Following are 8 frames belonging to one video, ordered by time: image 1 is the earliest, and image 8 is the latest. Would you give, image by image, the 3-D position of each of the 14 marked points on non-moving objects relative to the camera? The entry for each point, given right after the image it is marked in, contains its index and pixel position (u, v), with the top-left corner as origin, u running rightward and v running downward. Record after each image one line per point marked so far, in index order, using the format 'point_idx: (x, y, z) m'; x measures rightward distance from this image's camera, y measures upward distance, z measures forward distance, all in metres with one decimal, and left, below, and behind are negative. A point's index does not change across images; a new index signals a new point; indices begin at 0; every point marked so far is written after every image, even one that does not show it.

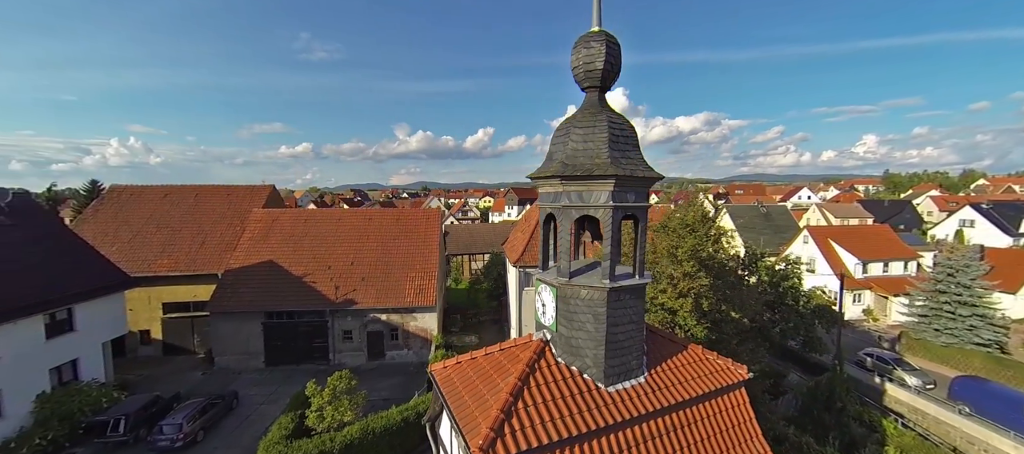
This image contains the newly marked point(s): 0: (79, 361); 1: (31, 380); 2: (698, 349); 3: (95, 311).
0: (-19.4, -6.1, +15.9) m
1: (-19.1, -6.1, +14.1) m
2: (+3.2, -2.0, +5.9) m
3: (-19.6, -4.0, +16.7) m
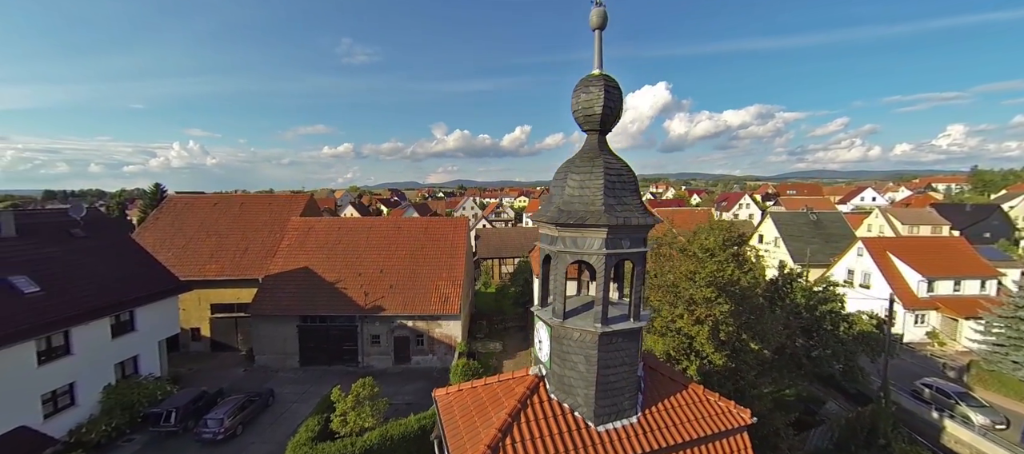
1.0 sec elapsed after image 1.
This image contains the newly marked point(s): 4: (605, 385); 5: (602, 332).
0: (-18.5, -6.5, +17.7) m
1: (-18.4, -6.5, +15.8) m
2: (+3.1, -2.6, +5.6) m
3: (-18.7, -4.4, +18.5) m
4: (+1.3, -2.3, +5.1) m
5: (+1.2, -1.5, +4.9) m
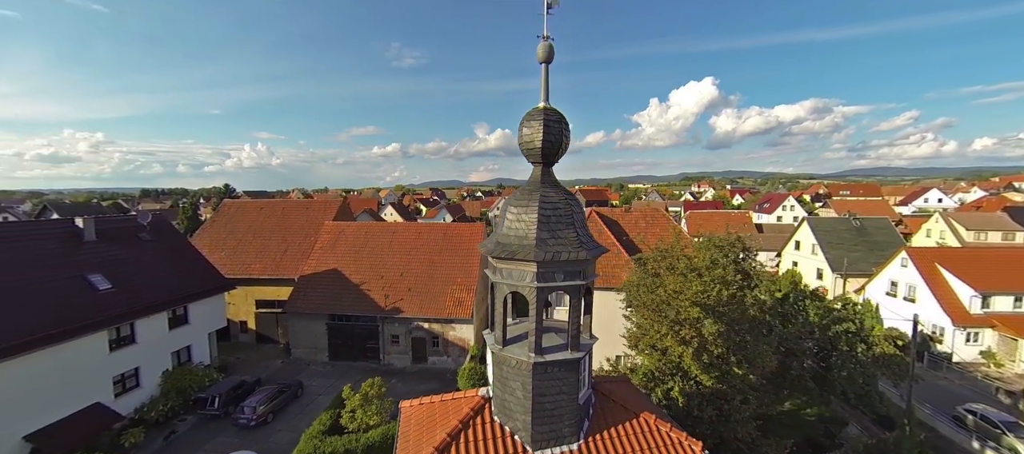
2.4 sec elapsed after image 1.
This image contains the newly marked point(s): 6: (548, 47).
0: (-18.1, -6.8, +20.0) m
1: (-18.1, -6.8, +18.1) m
2: (+2.3, -3.2, +5.8) m
3: (-18.1, -4.7, +20.8) m
4: (+0.4, -2.8, +5.4) m
5: (+0.3, -2.0, +5.3) m
6: (+0.6, +2.8, +5.6) m
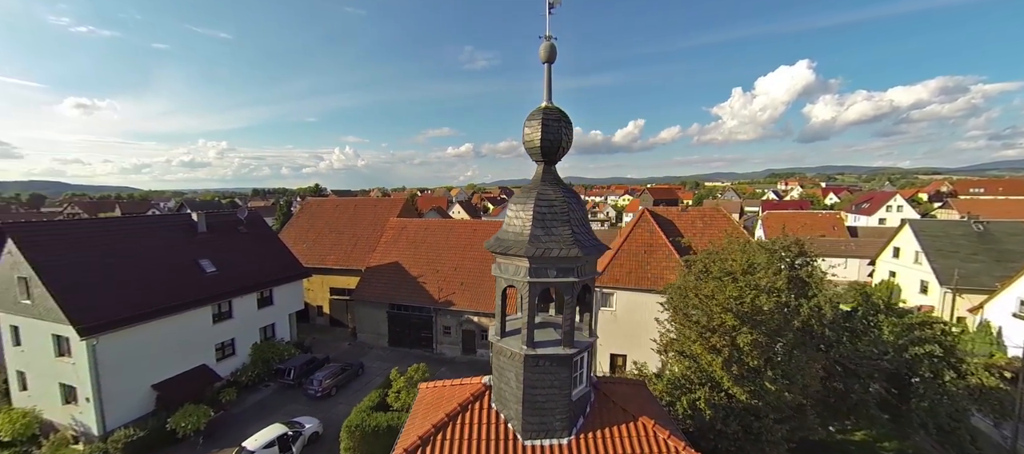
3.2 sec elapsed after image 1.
0: (-15.4, -6.4, +23.1) m
1: (-15.8, -6.4, +21.3) m
2: (+2.2, -3.1, +5.6) m
3: (-15.3, -4.3, +23.9) m
4: (+0.3, -2.7, +5.5) m
5: (+0.2, -1.9, +5.4) m
6: (+0.6, +2.9, +5.7) m
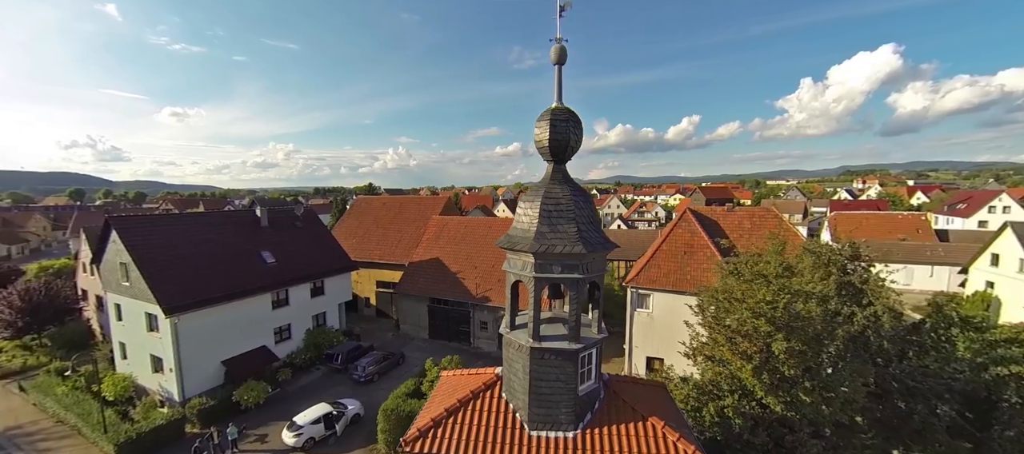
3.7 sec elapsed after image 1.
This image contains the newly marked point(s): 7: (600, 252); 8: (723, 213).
0: (-13.1, -6.1, +25.1) m
1: (-13.7, -6.1, +23.3) m
2: (+2.3, -3.1, +5.5) m
3: (-12.8, -4.0, +25.8) m
4: (+0.4, -2.7, +5.6) m
5: (+0.3, -1.9, +5.6) m
6: (+0.8, +2.9, +5.7) m
7: (+1.3, -0.4, +5.5) m
8: (+11.5, +0.8, +19.1) m
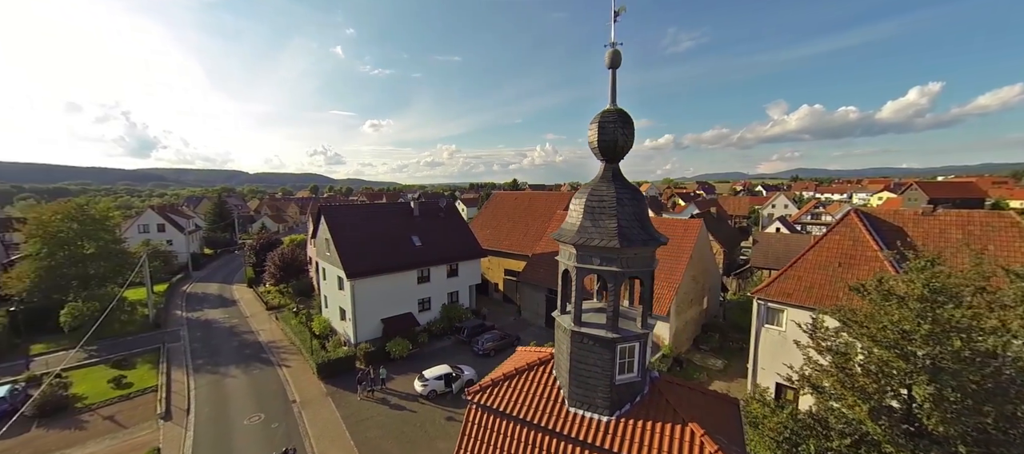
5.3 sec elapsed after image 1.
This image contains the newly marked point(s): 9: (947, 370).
0: (-4.3, -5.4, +29.2) m
1: (-5.5, -5.4, +27.8) m
2: (+2.8, -3.1, +5.3) m
3: (-3.7, -3.3, +29.8) m
4: (+1.1, -2.6, +6.1) m
5: (+1.0, -1.8, +6.1) m
6: (+1.7, +3.0, +5.9) m
7: (+2.0, -0.3, +5.6) m
8: (+16.5, +0.4, +14.5) m
9: (+7.1, -2.3, +5.7) m
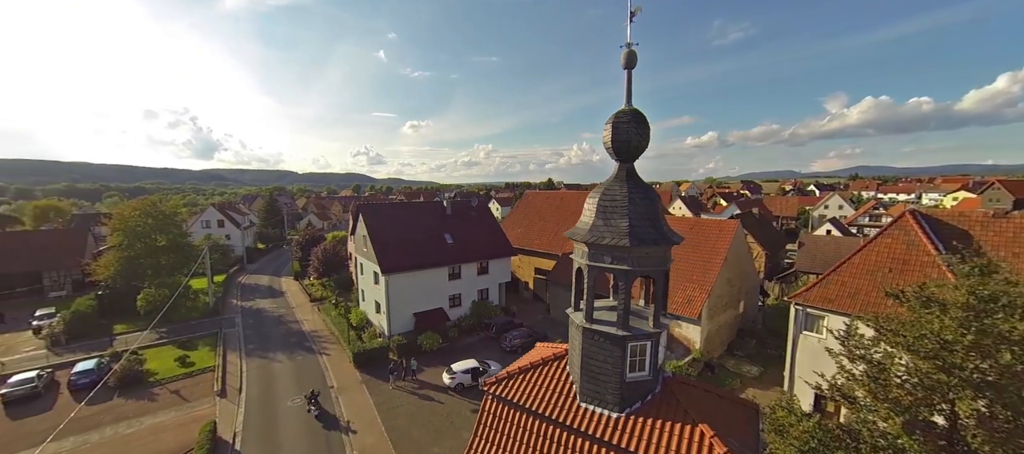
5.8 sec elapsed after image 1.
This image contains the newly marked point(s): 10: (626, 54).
0: (-2.0, -5.3, +29.8) m
1: (-3.3, -5.3, +28.5) m
2: (+2.9, -3.1, +5.2) m
3: (-1.3, -3.2, +30.2) m
4: (+1.3, -2.6, +6.2) m
5: (+1.2, -1.8, +6.2) m
6: (+2.0, +3.0, +6.0) m
7: (+2.2, -0.3, +5.6) m
8: (+17.5, +0.3, +13.1) m
9: (+7.2, -2.4, +5.3) m
10: (+2.0, +3.0, +6.0) m
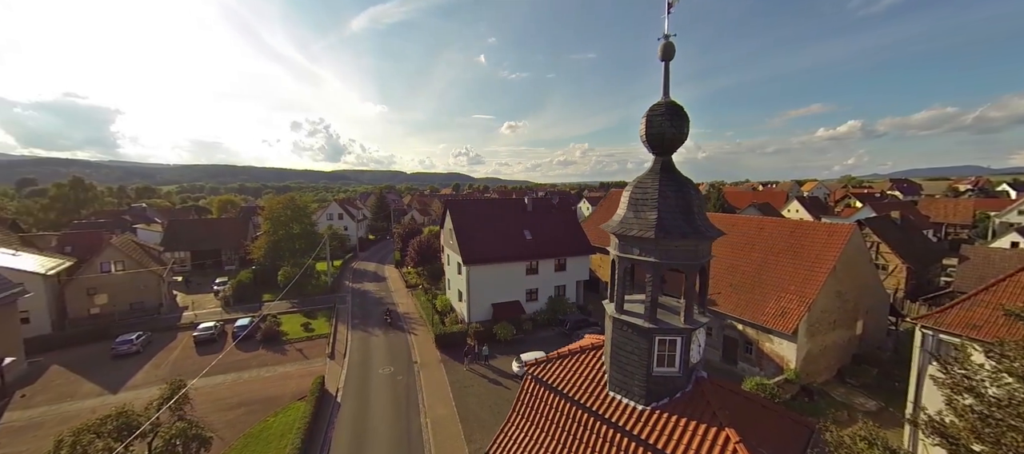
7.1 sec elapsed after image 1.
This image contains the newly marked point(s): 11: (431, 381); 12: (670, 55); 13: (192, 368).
0: (+4.4, -5.1, +29.9) m
1: (+2.8, -5.1, +29.0) m
2: (+3.1, -3.0, +5.0) m
3: (+5.2, -3.1, +30.2) m
4: (+1.9, -2.4, +6.3) m
5: (+1.8, -1.6, +6.3) m
6: (+2.6, +3.1, +5.9) m
7: (+2.6, -0.2, +5.5) m
8: (+19.3, -0.1, +9.0) m
9: (+7.4, -2.4, +3.9) m
10: (+2.6, +3.1, +6.0) m
11: (-4.3, -8.2, +18.7) m
12: (+2.7, +2.9, +5.9) m
13: (-17.5, -7.8, +19.3) m
